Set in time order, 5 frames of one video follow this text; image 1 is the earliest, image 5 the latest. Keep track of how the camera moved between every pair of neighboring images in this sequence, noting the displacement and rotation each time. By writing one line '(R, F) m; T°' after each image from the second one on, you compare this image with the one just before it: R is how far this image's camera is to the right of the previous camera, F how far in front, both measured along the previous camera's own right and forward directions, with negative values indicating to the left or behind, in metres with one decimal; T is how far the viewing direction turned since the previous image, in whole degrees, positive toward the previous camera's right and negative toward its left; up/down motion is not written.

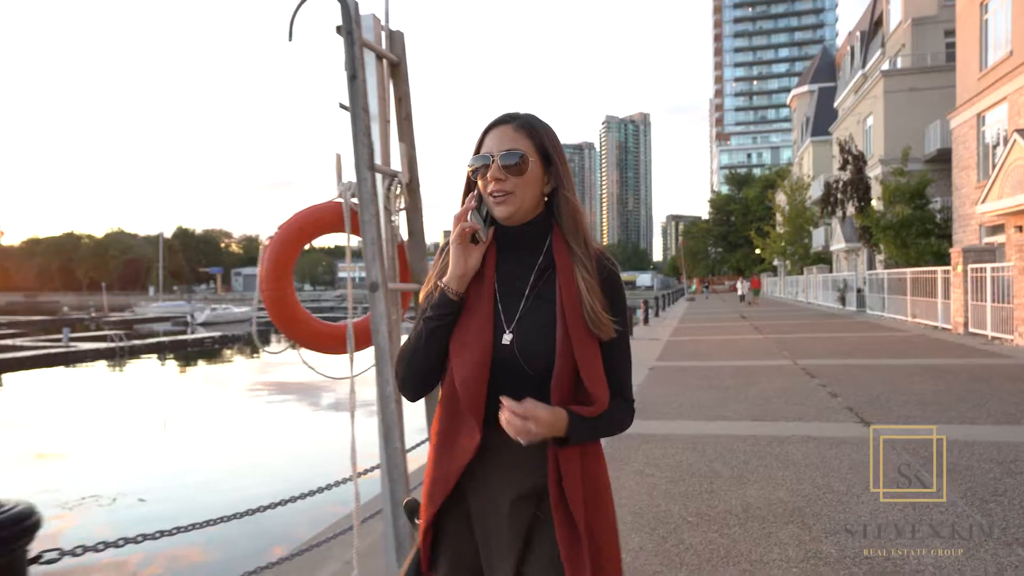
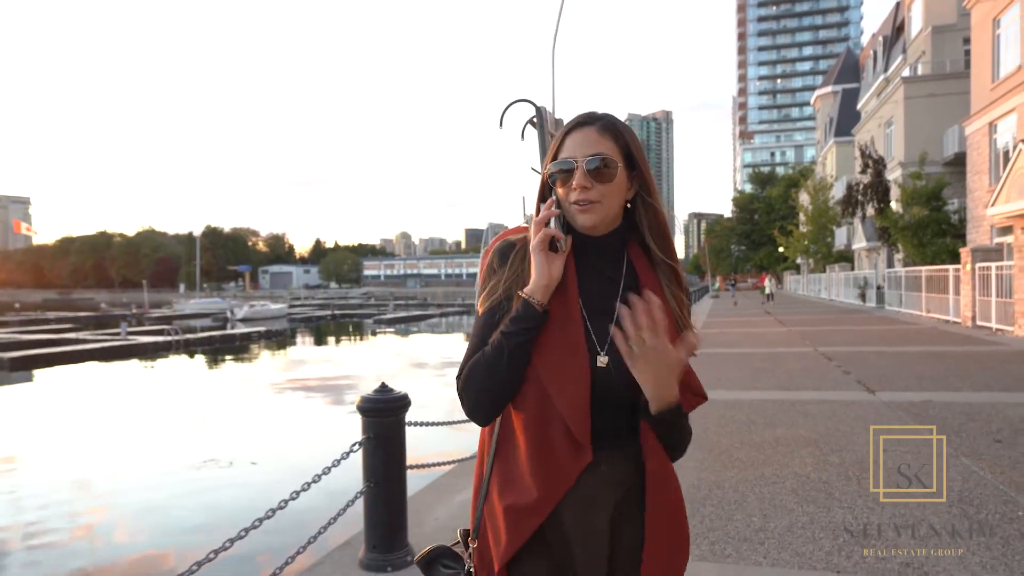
(-0.6, -1.6) m; -2°
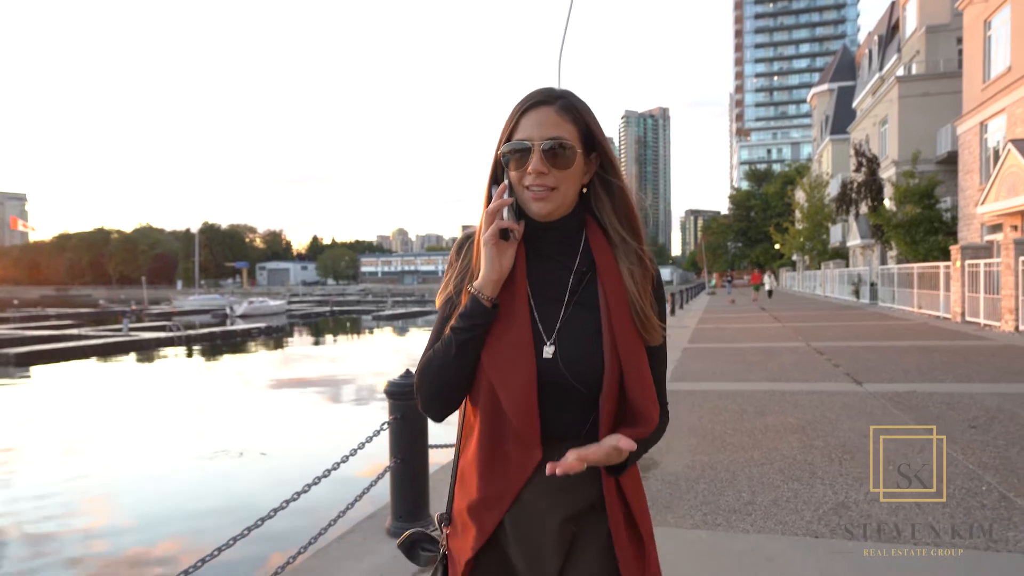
(-0.1, -0.3) m; 0°
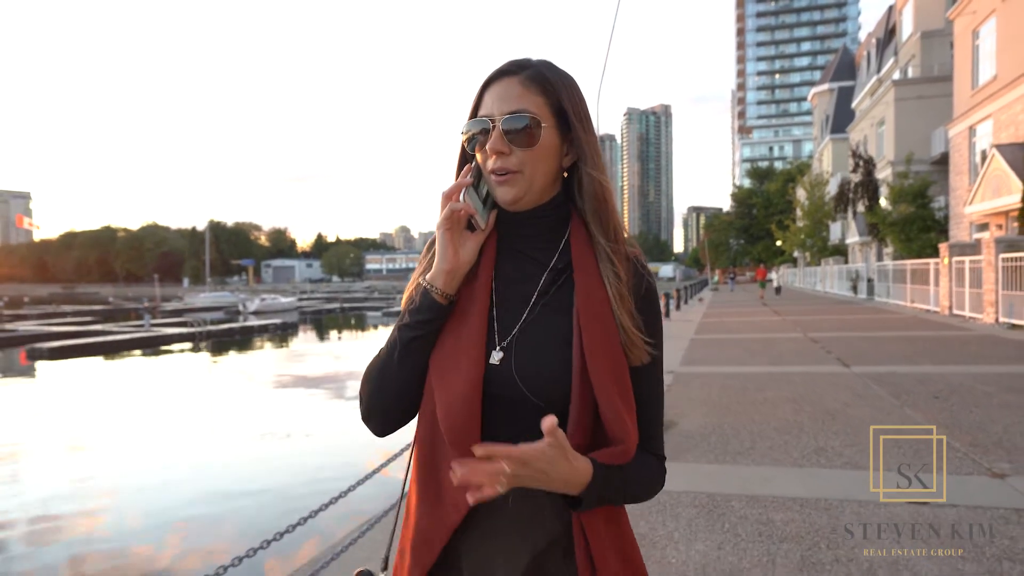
(-0.4, -1.1) m; 0°
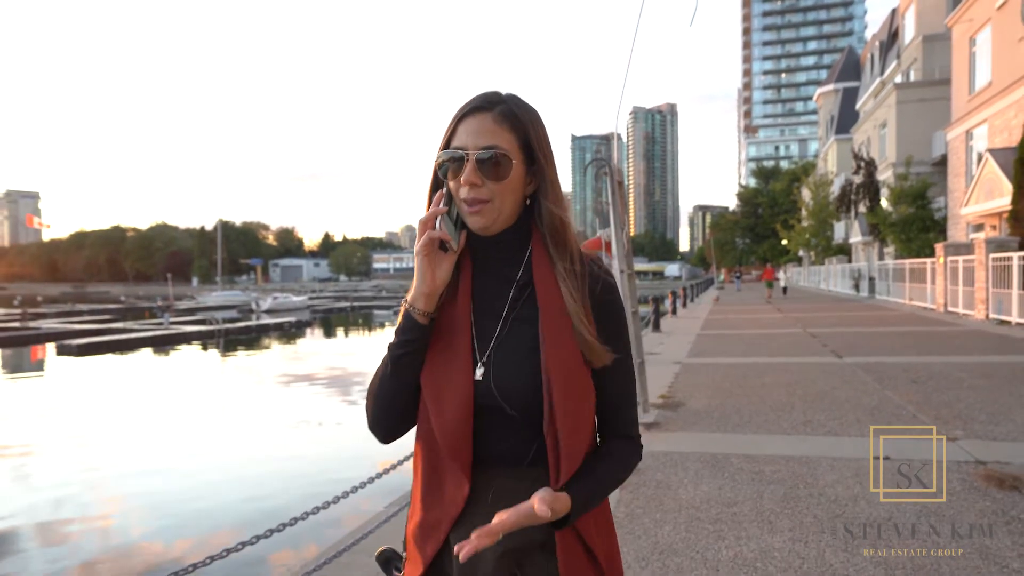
(-0.2, -0.9) m; 0°
